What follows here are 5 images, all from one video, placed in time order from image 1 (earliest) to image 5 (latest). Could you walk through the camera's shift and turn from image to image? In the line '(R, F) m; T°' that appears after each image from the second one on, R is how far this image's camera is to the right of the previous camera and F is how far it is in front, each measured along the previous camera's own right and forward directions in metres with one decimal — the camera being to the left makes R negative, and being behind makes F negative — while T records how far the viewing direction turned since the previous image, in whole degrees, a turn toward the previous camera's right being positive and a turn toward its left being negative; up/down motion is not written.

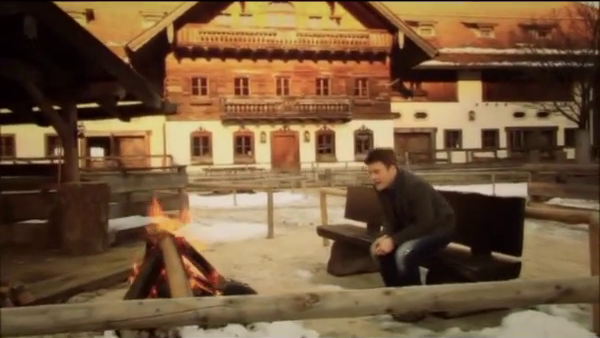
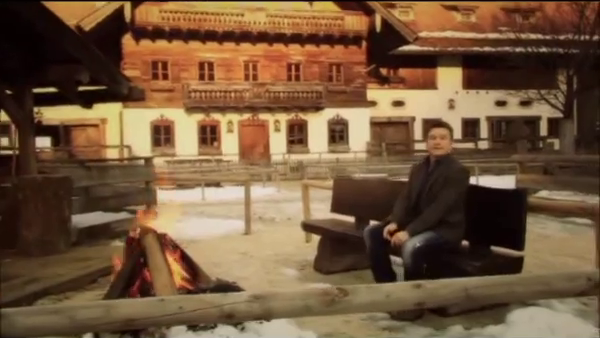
(-0.4, +0.6) m; +6°
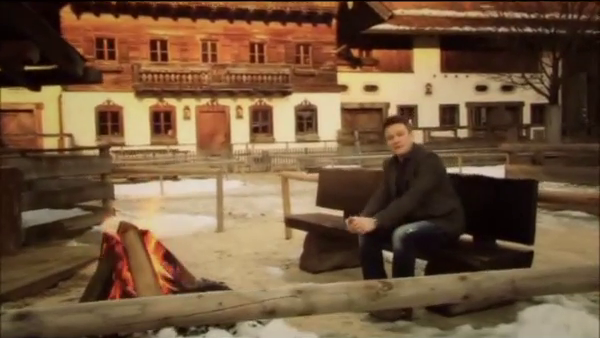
(-0.4, +0.7) m; +7°
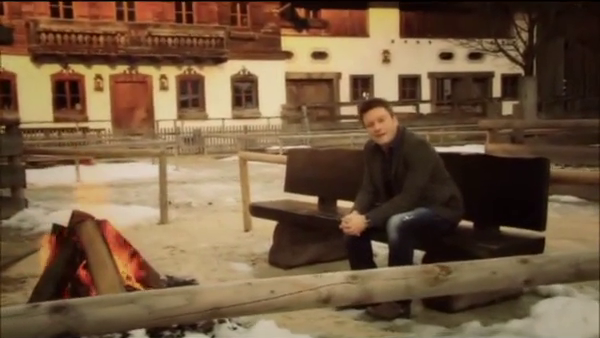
(-0.5, +1.0) m; +9°
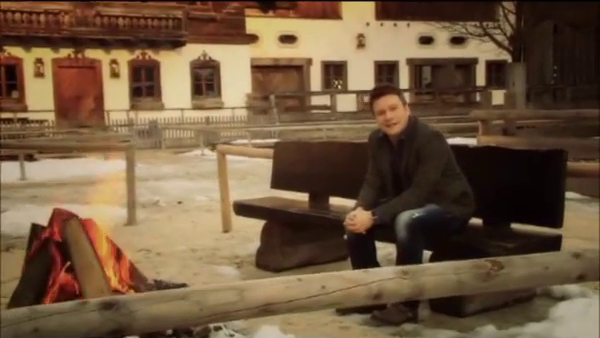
(-0.3, +0.5) m; +5°
